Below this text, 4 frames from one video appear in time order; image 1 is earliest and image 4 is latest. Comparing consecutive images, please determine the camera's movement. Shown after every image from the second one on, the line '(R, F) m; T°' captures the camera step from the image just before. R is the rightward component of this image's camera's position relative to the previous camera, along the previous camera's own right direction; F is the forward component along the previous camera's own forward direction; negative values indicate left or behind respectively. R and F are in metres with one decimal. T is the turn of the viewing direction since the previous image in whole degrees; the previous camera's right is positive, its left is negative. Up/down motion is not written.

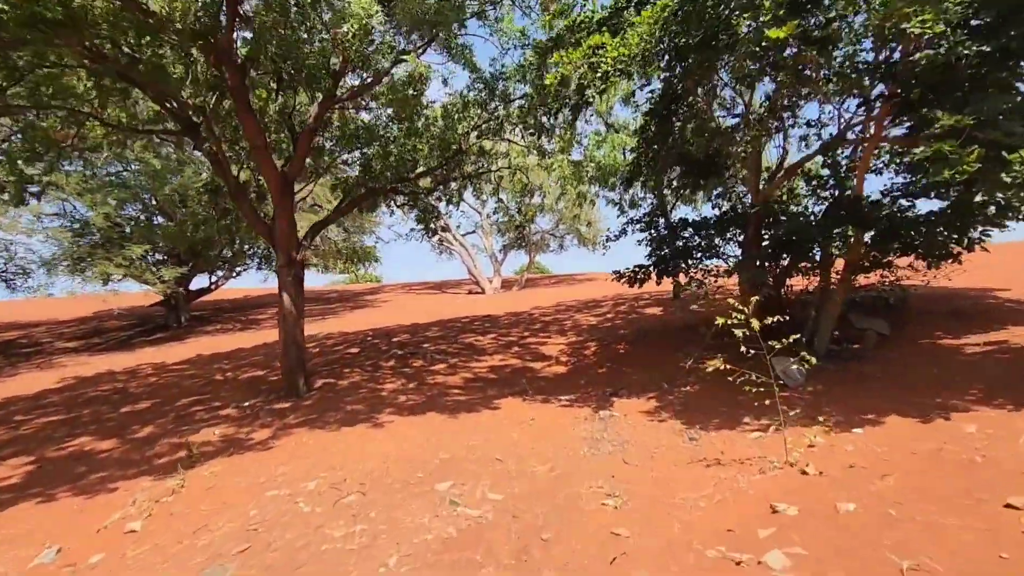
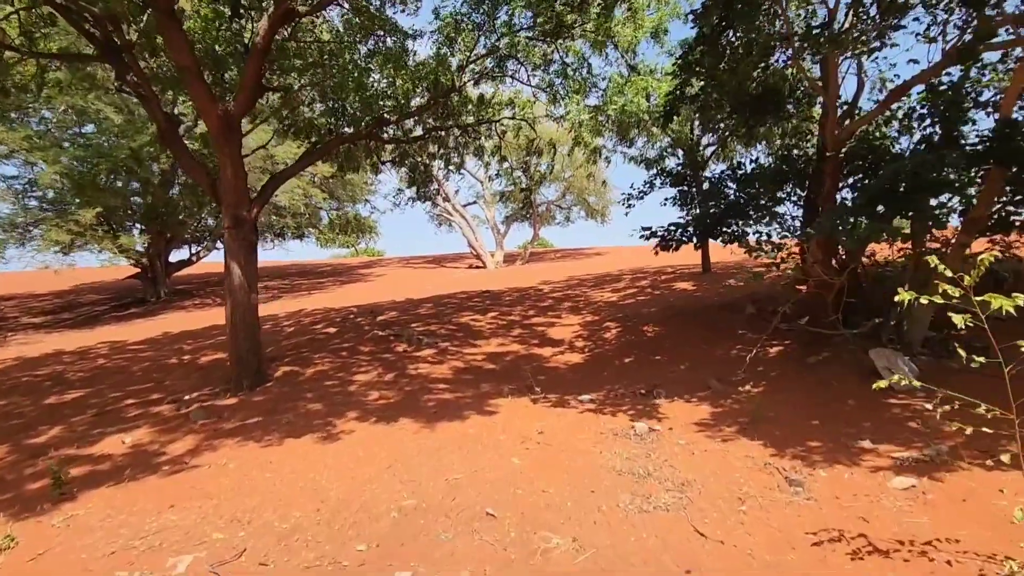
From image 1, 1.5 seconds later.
(0.0, +1.7) m; 0°
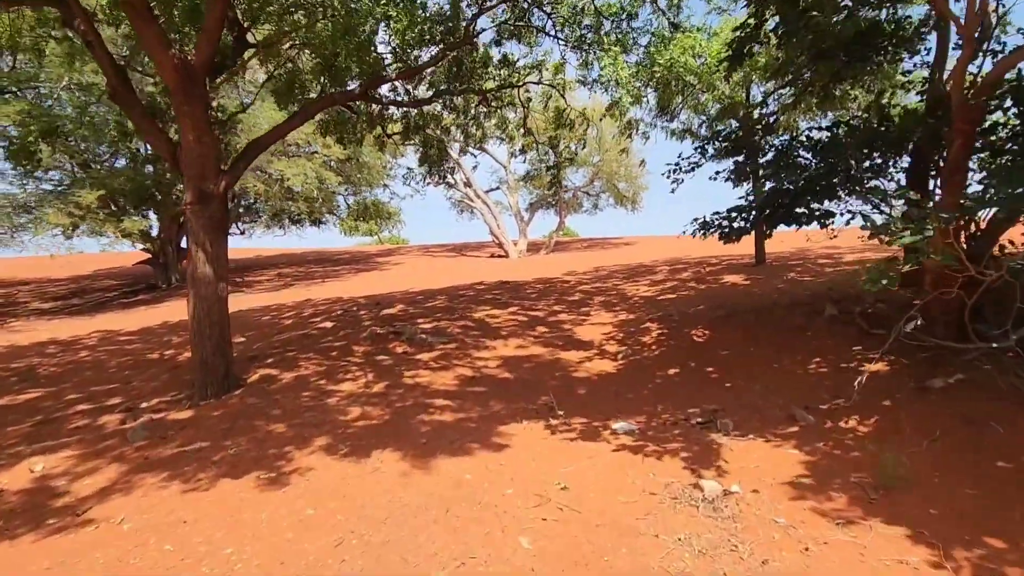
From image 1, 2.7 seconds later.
(+0.1, +1.3) m; -3°
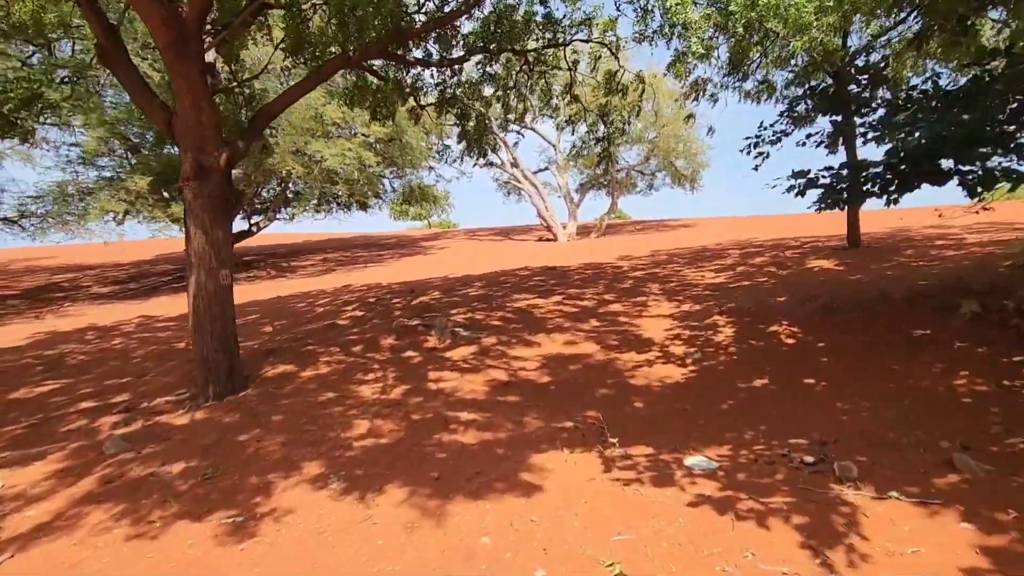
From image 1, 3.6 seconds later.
(+0.1, +1.0) m; -5°
